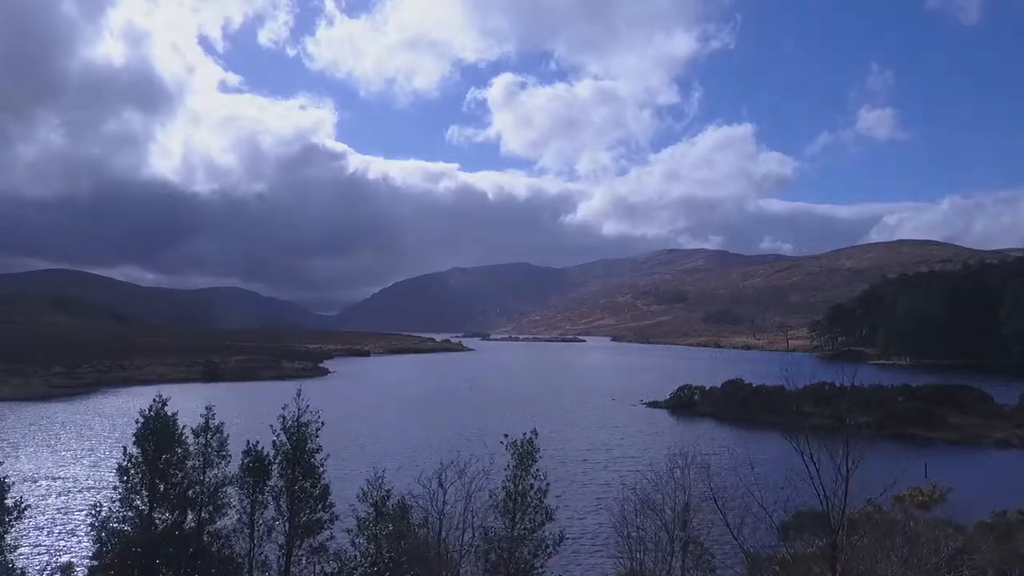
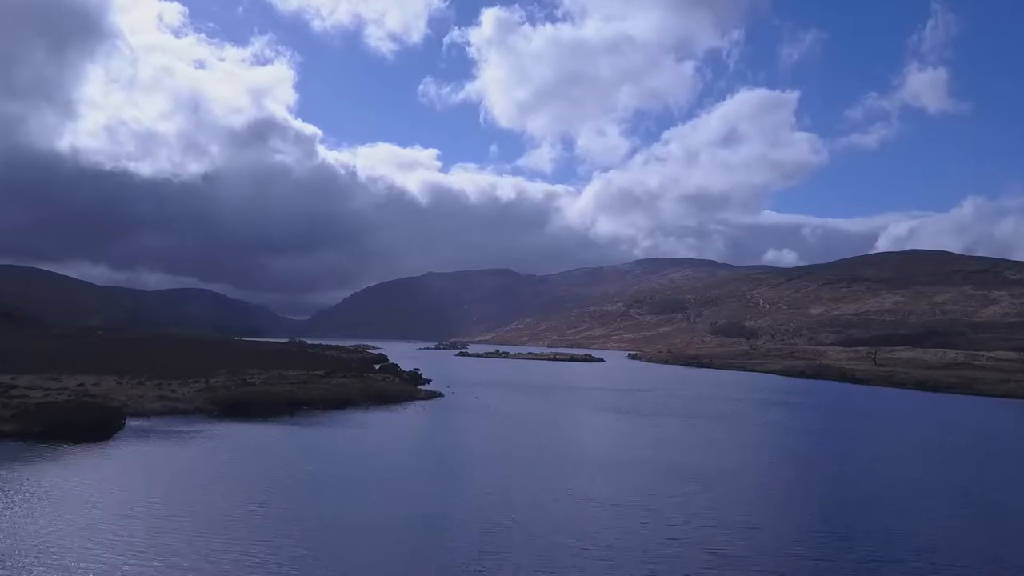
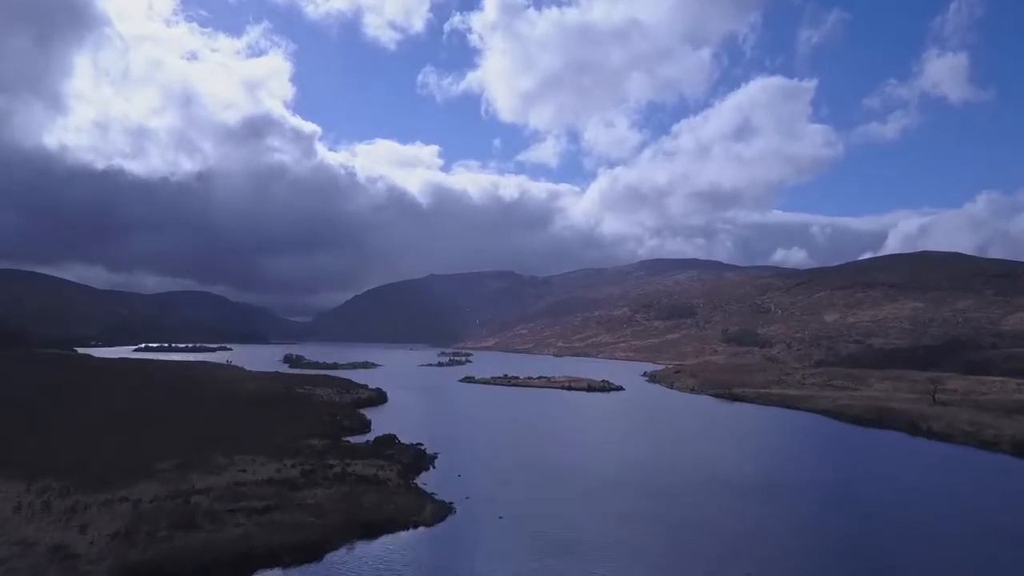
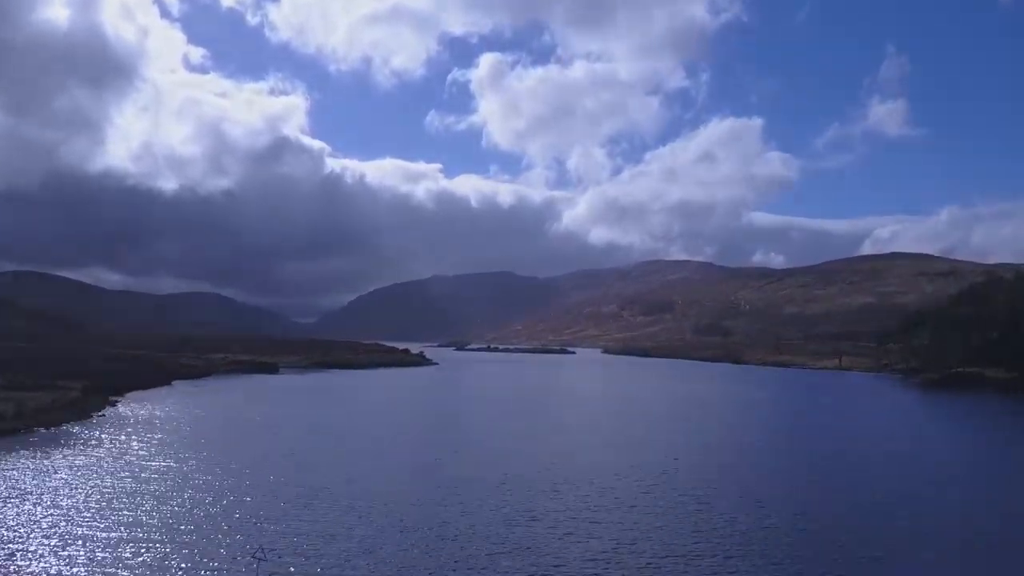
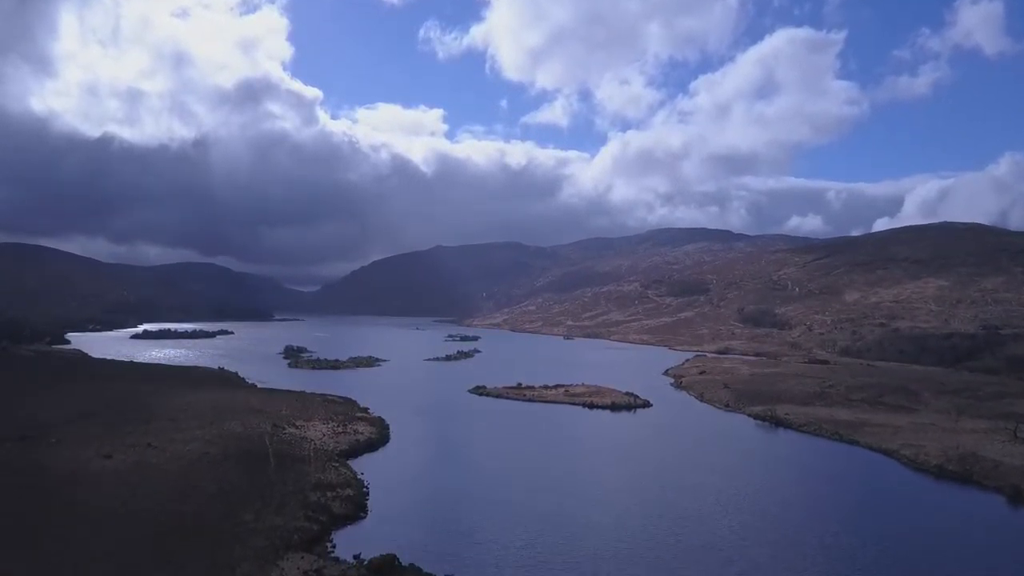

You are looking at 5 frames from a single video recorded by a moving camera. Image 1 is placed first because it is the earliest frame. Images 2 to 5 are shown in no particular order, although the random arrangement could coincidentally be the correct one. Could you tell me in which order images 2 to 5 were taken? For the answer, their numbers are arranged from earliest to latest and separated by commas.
4, 2, 3, 5
